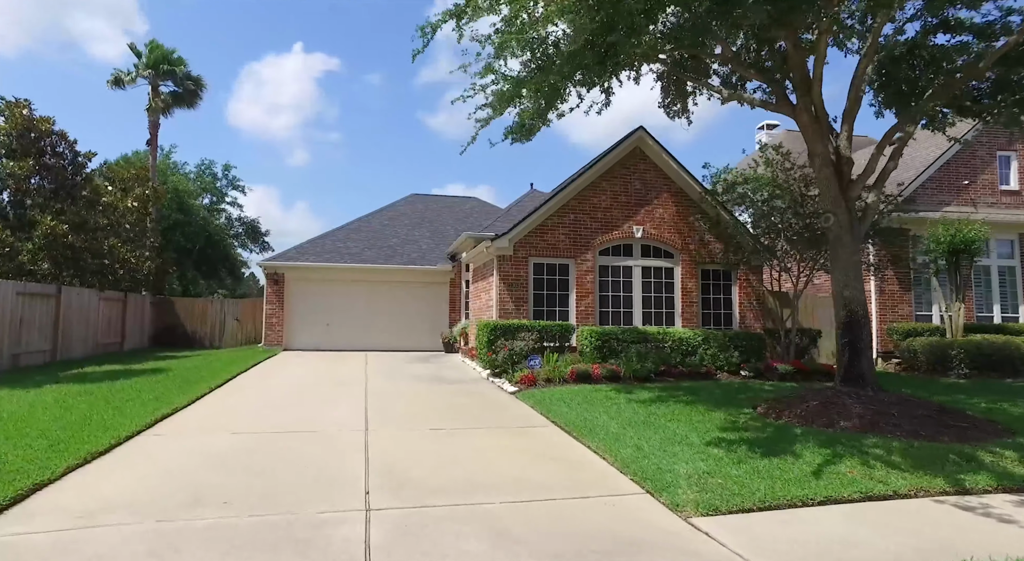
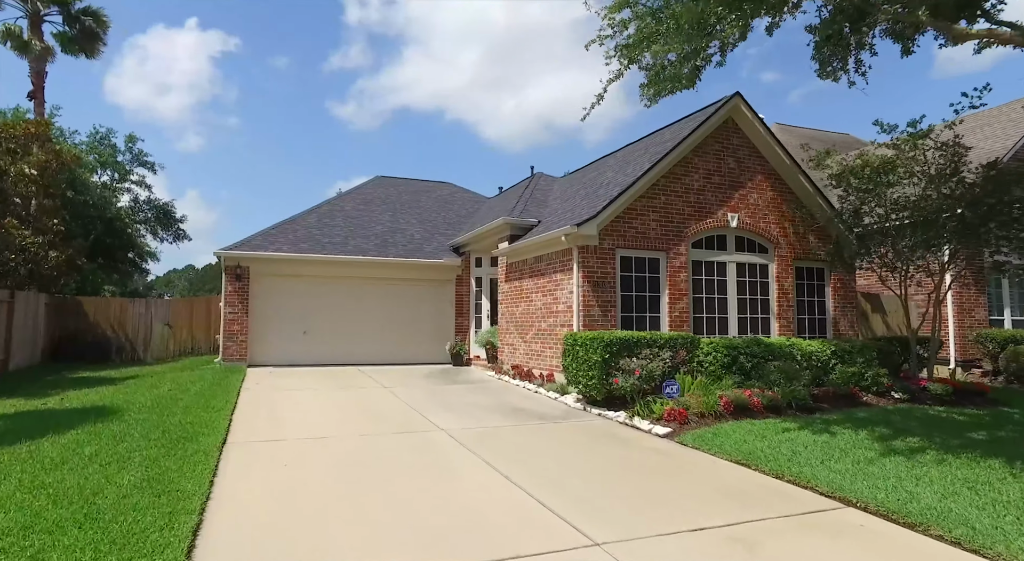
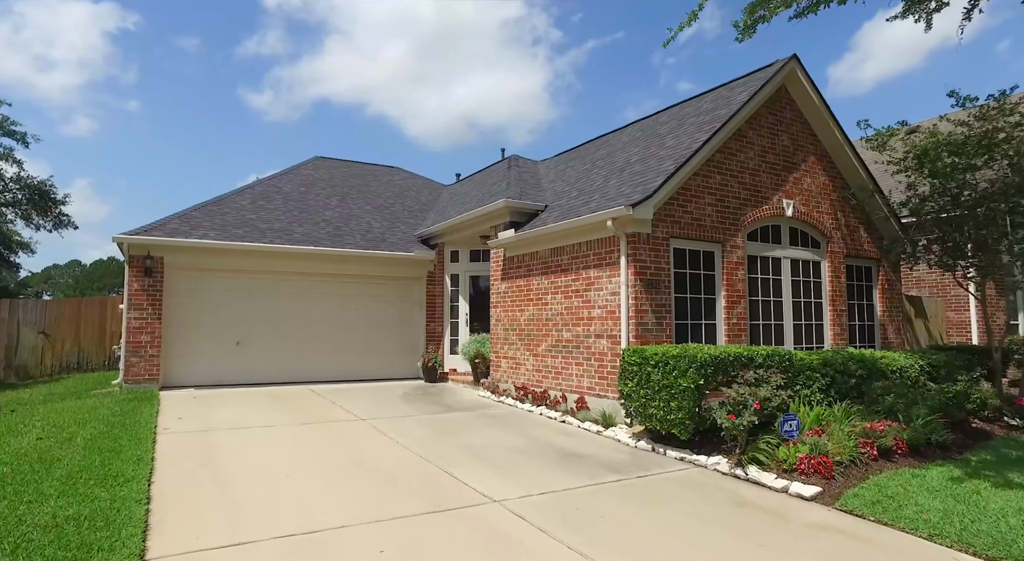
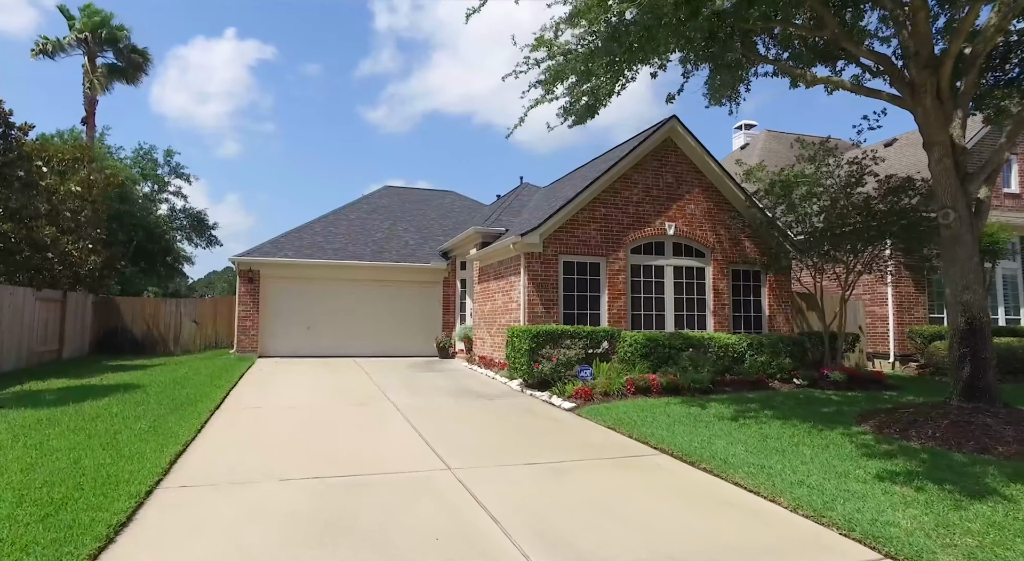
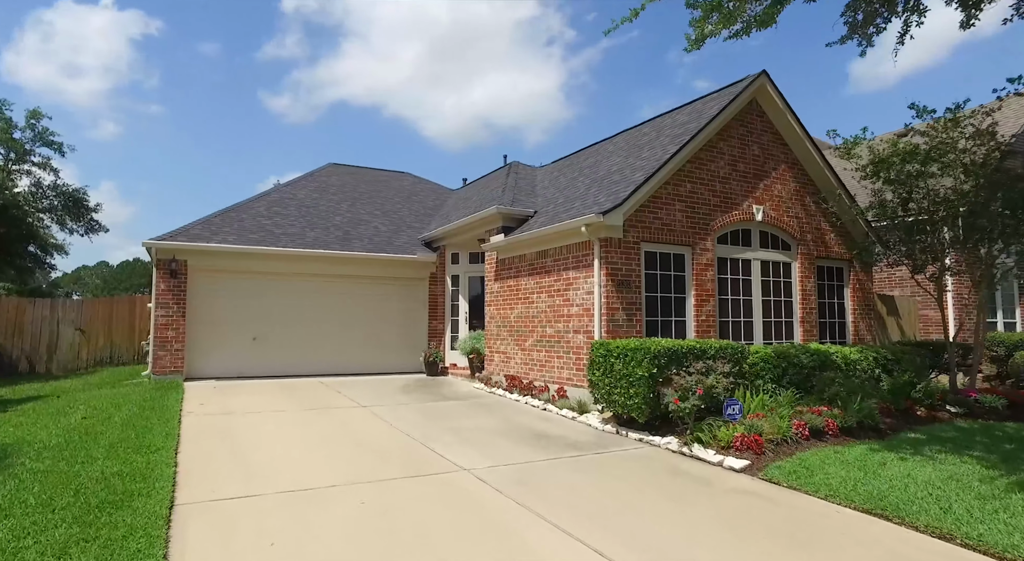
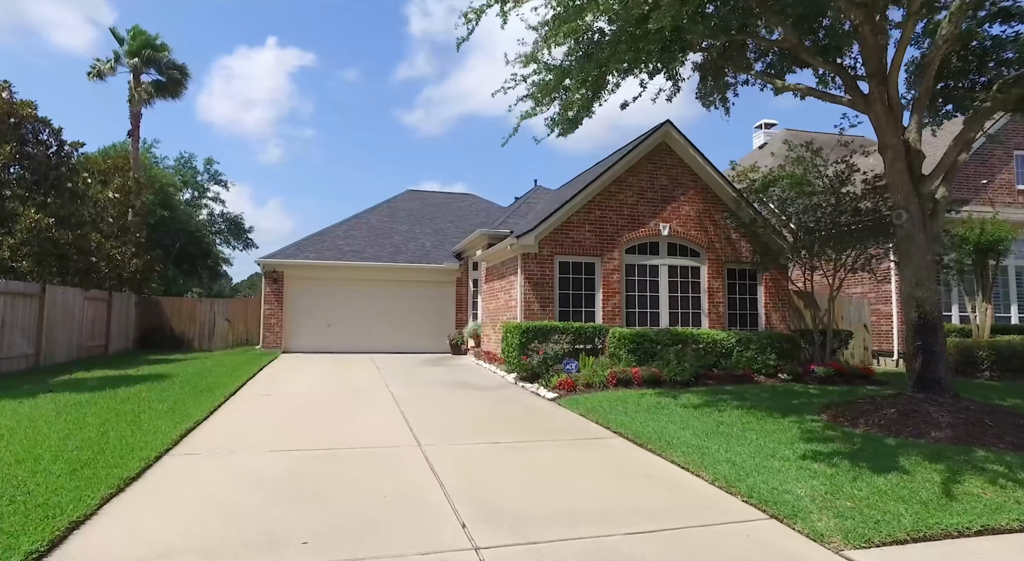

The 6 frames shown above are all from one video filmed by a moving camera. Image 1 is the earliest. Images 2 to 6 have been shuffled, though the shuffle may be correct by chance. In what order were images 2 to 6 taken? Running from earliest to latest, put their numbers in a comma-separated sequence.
6, 4, 2, 5, 3
